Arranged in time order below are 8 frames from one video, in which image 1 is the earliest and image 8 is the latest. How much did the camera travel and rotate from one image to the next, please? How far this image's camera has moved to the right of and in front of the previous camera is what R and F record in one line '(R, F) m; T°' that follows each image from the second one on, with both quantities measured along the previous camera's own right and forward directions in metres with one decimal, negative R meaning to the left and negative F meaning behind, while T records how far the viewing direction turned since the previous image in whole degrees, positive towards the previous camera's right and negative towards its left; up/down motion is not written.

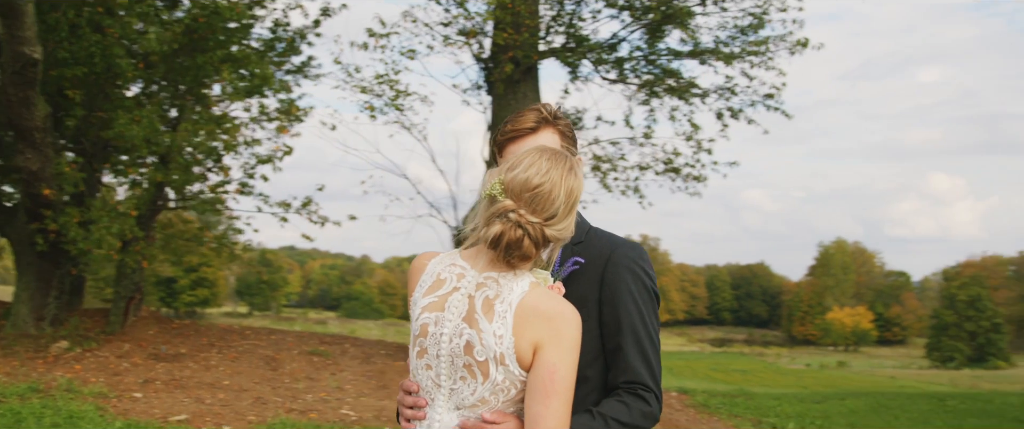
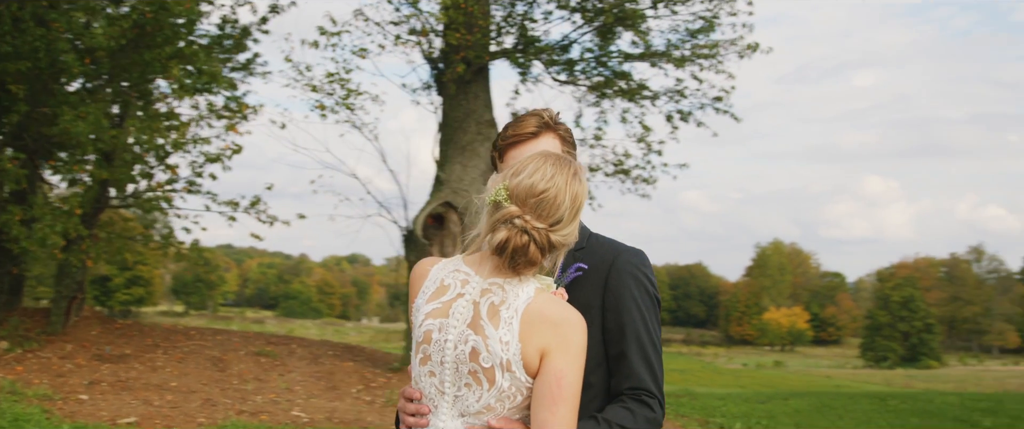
(+0.5, +0.3) m; -12°
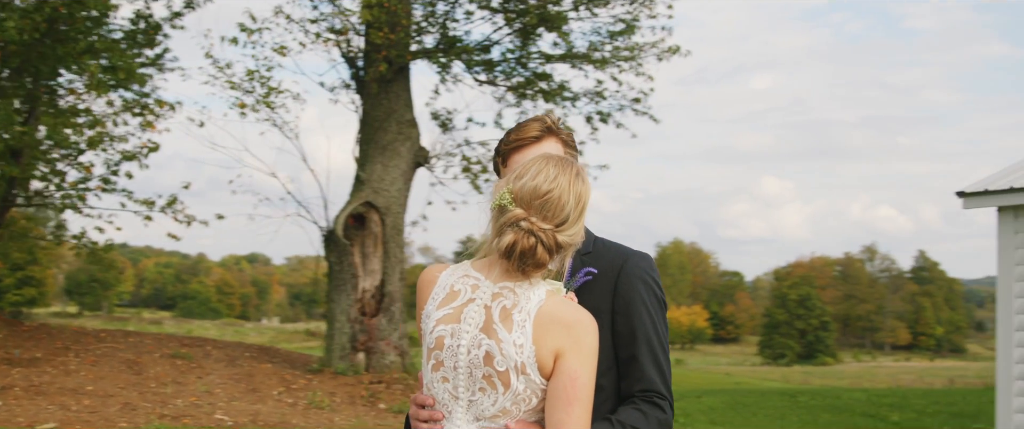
(-0.2, 0.0) m; +5°
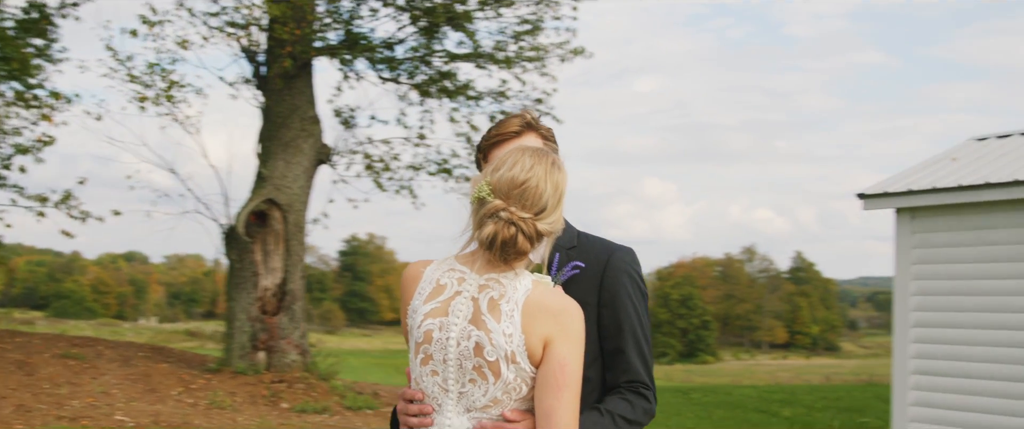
(-0.2, 0.0) m; +6°
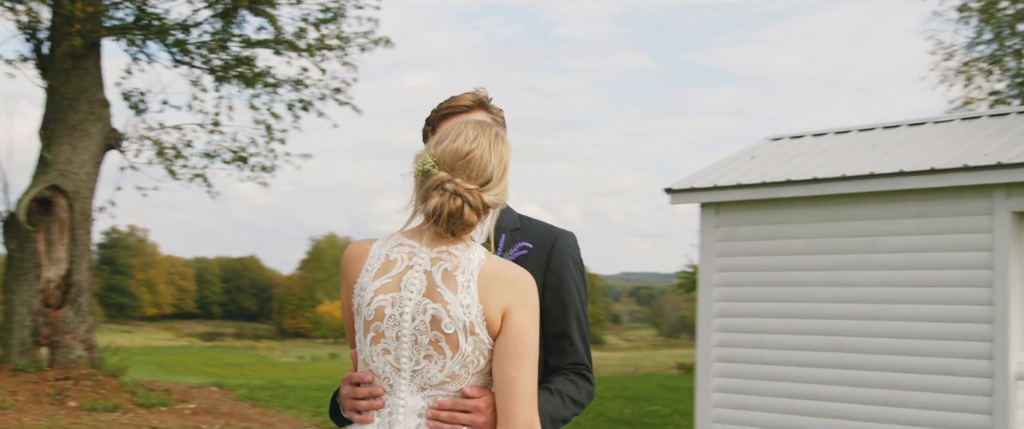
(+0.5, +0.1) m; -11°
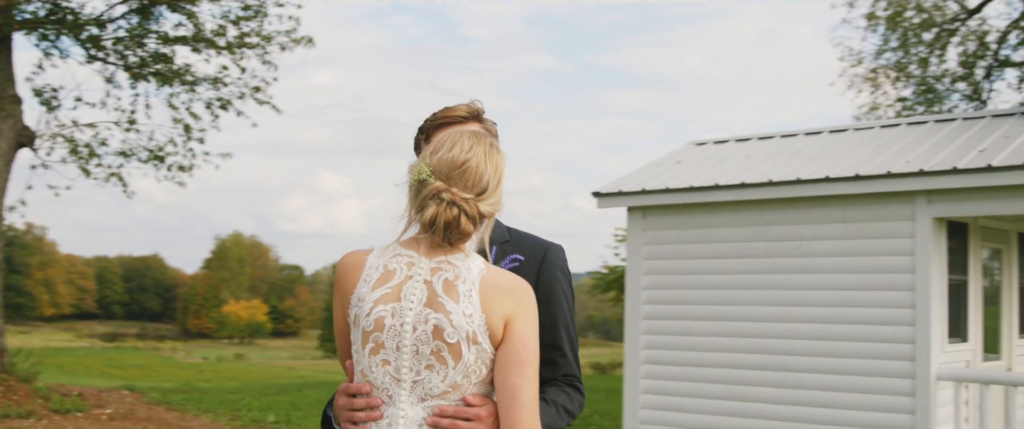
(-0.2, 0.0) m; +5°
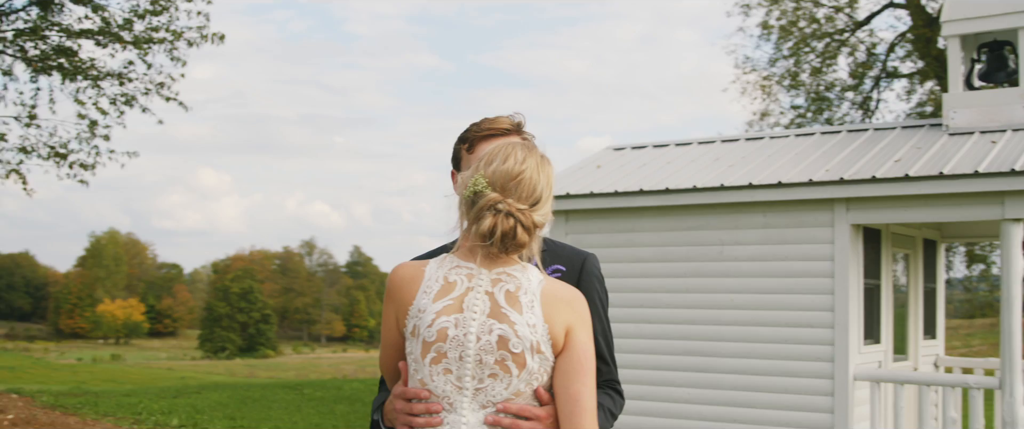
(-0.3, 0.0) m; +6°
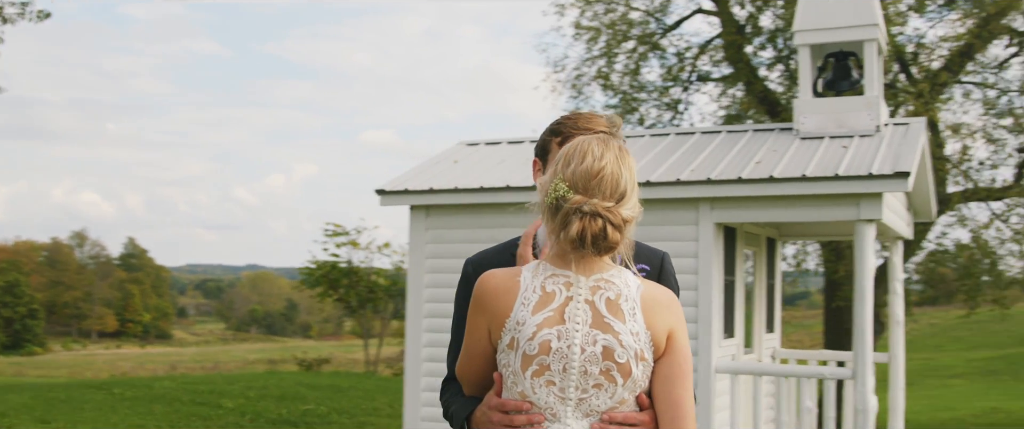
(-0.2, +0.1) m; +3°
